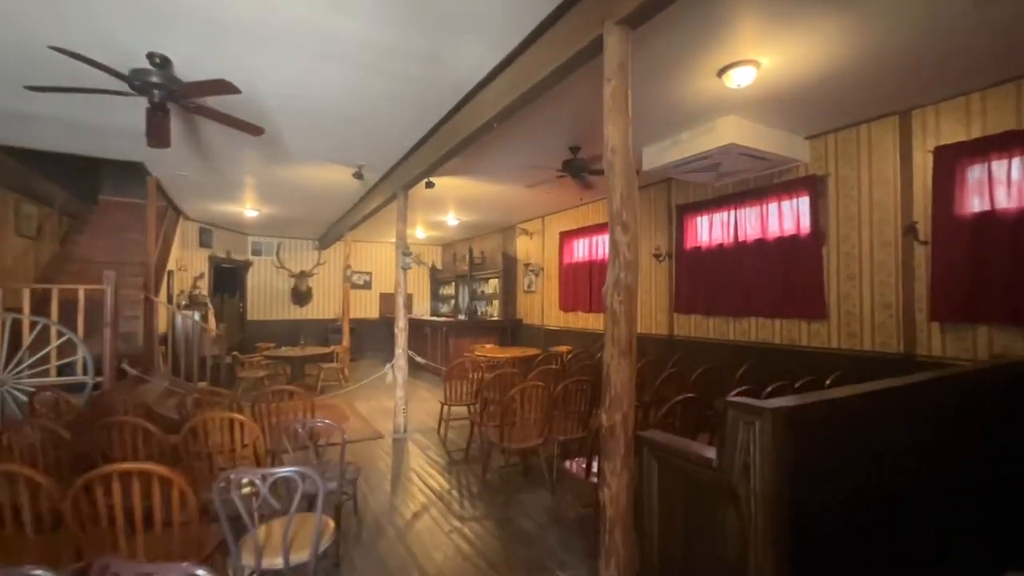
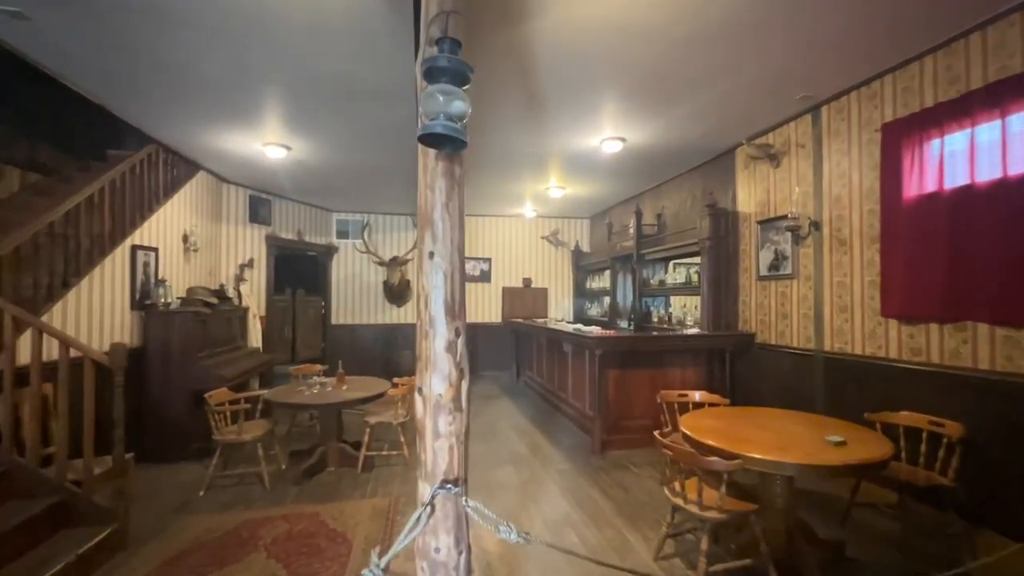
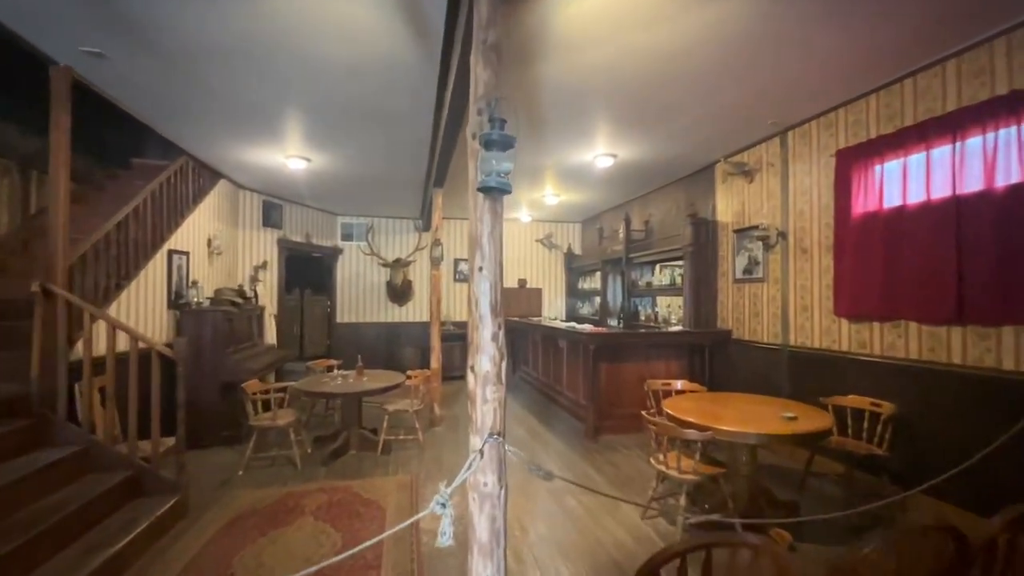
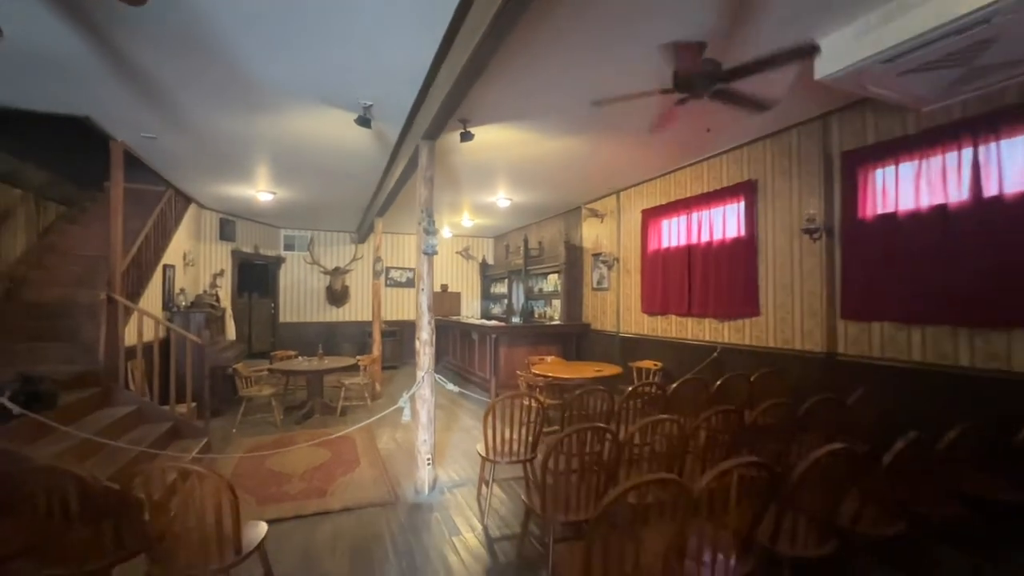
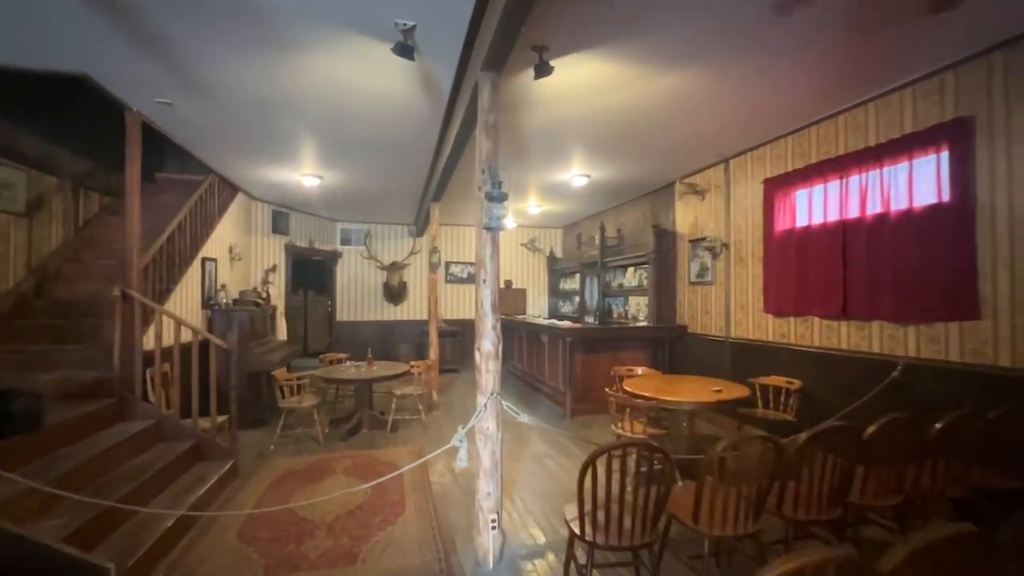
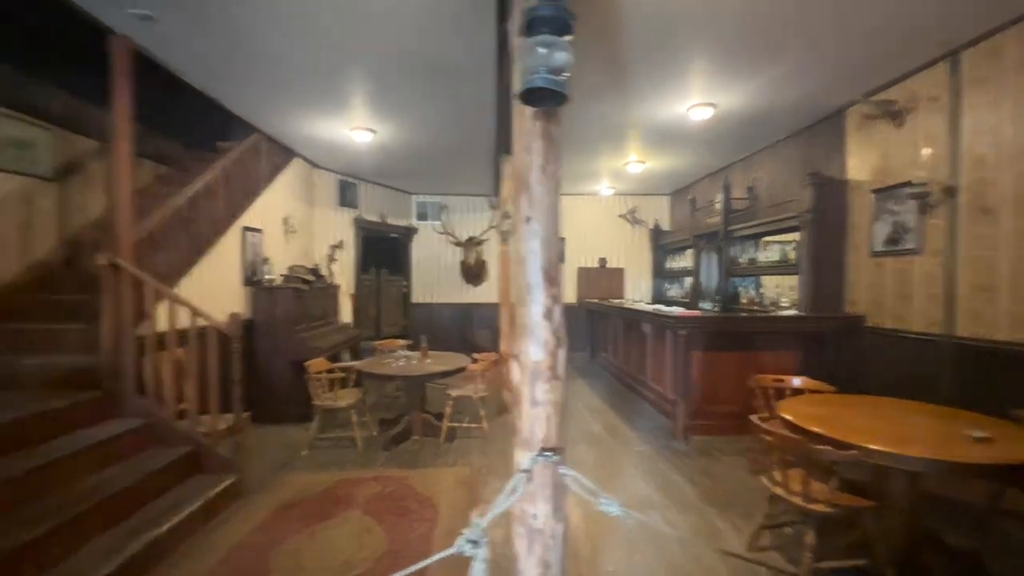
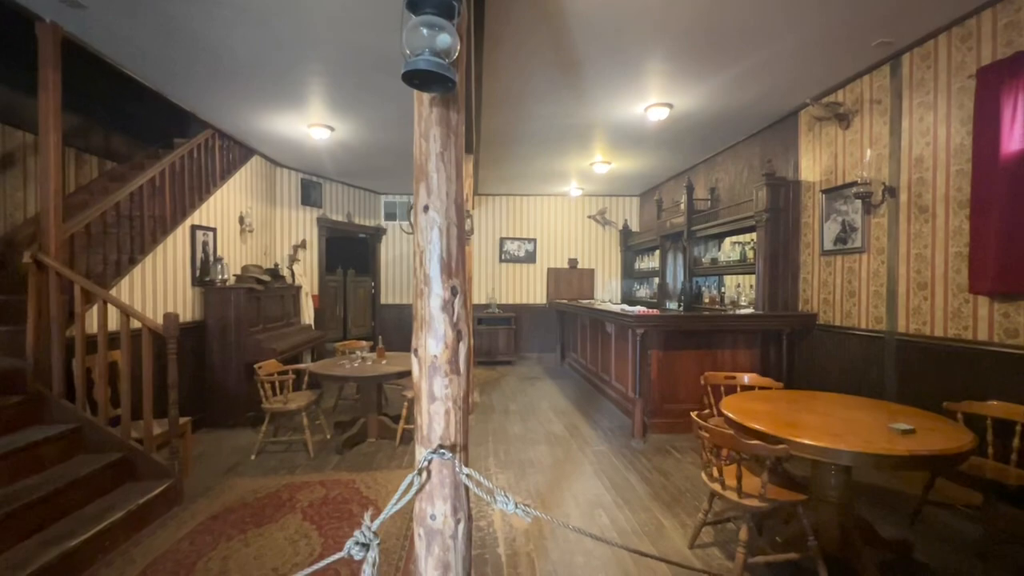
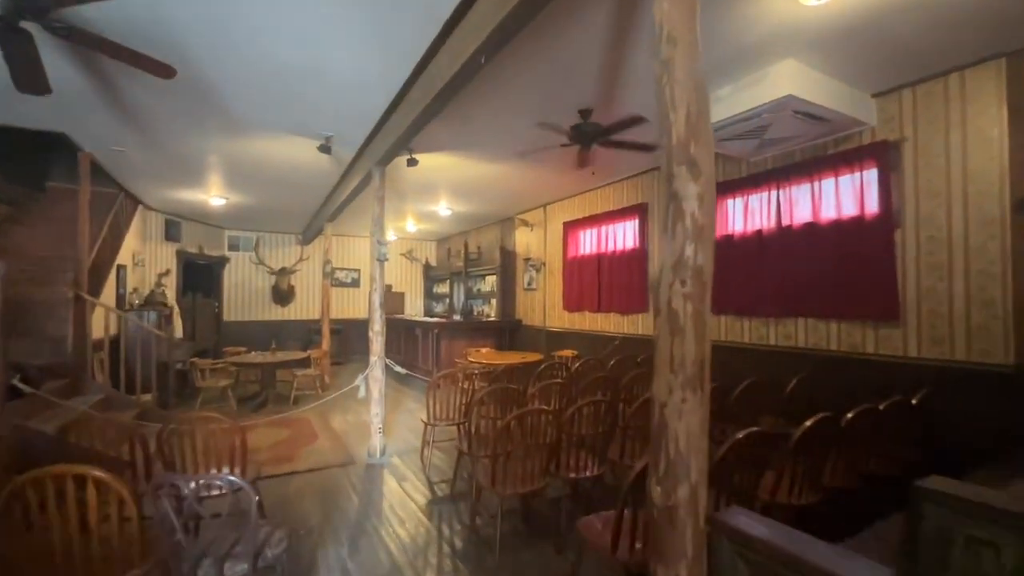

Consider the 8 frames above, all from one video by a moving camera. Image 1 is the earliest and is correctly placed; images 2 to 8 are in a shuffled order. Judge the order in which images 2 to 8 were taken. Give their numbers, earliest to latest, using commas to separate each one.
8, 4, 5, 3, 2, 7, 6
